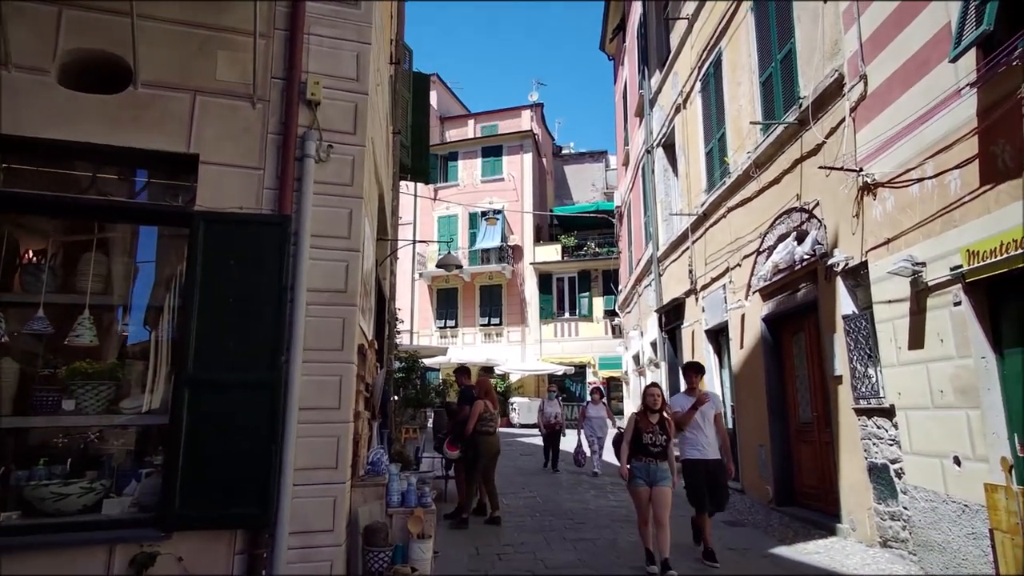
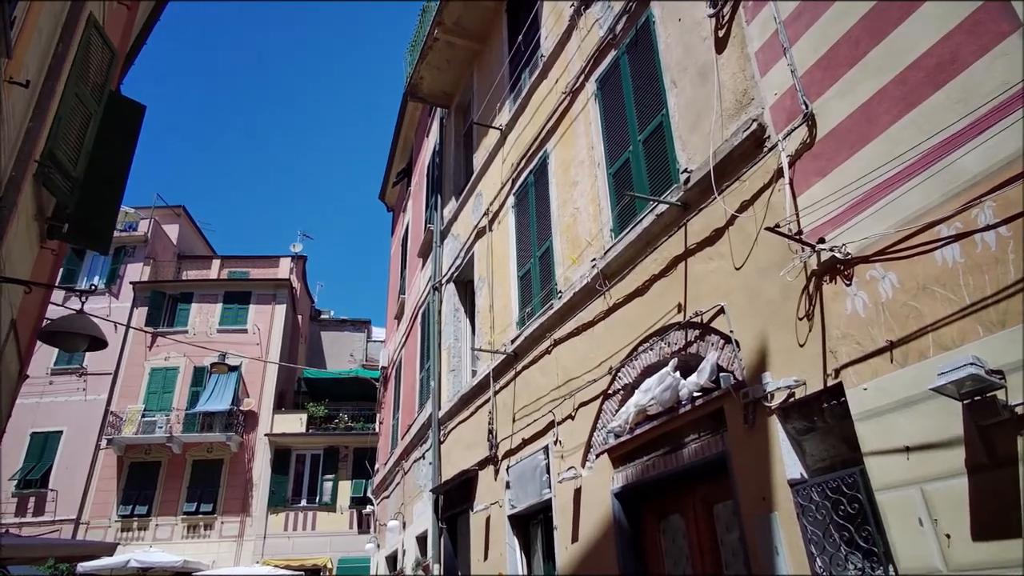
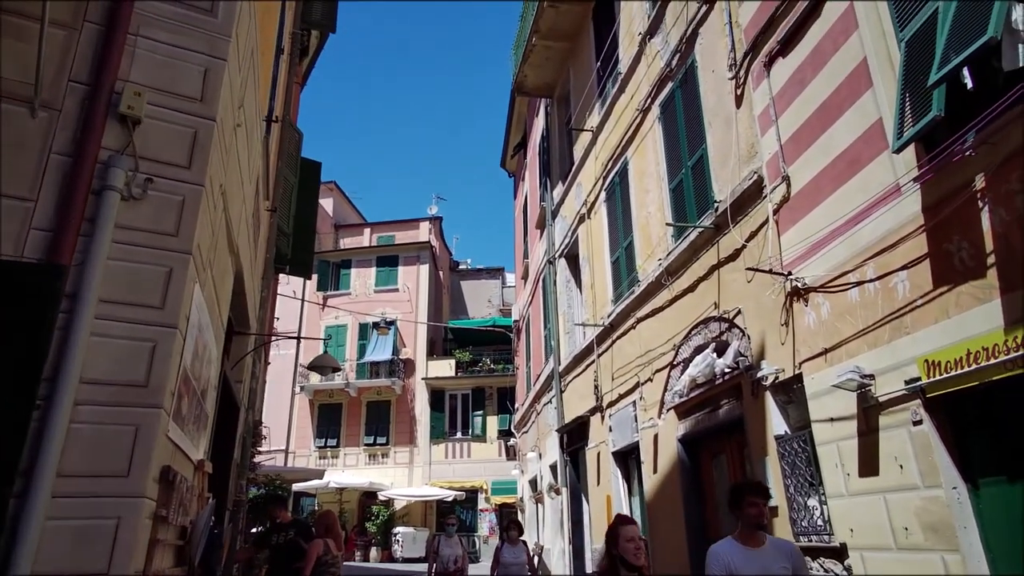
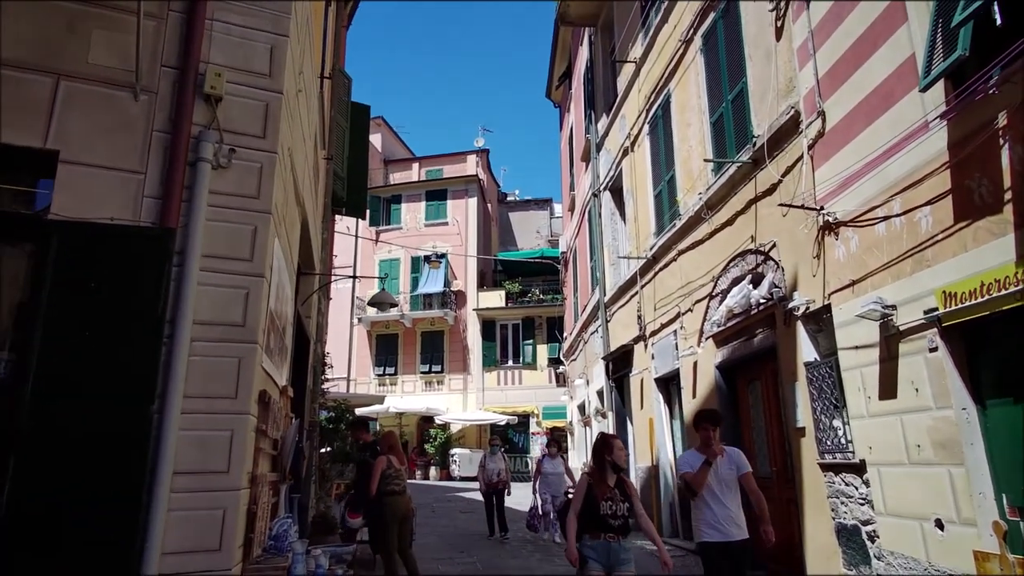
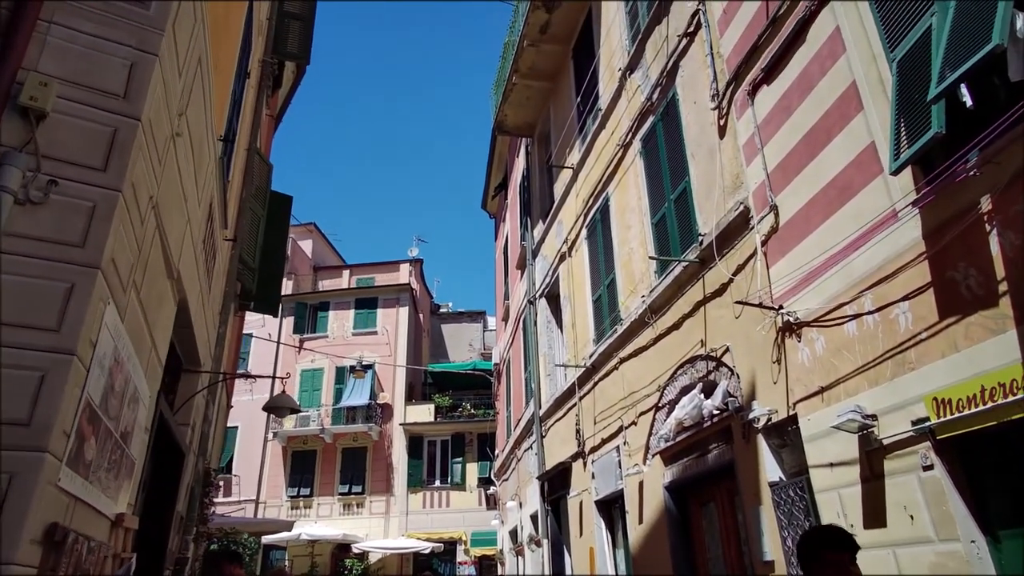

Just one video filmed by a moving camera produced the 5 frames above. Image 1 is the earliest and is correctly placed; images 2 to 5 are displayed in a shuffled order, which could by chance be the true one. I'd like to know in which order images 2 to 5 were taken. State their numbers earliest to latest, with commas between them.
4, 3, 5, 2
